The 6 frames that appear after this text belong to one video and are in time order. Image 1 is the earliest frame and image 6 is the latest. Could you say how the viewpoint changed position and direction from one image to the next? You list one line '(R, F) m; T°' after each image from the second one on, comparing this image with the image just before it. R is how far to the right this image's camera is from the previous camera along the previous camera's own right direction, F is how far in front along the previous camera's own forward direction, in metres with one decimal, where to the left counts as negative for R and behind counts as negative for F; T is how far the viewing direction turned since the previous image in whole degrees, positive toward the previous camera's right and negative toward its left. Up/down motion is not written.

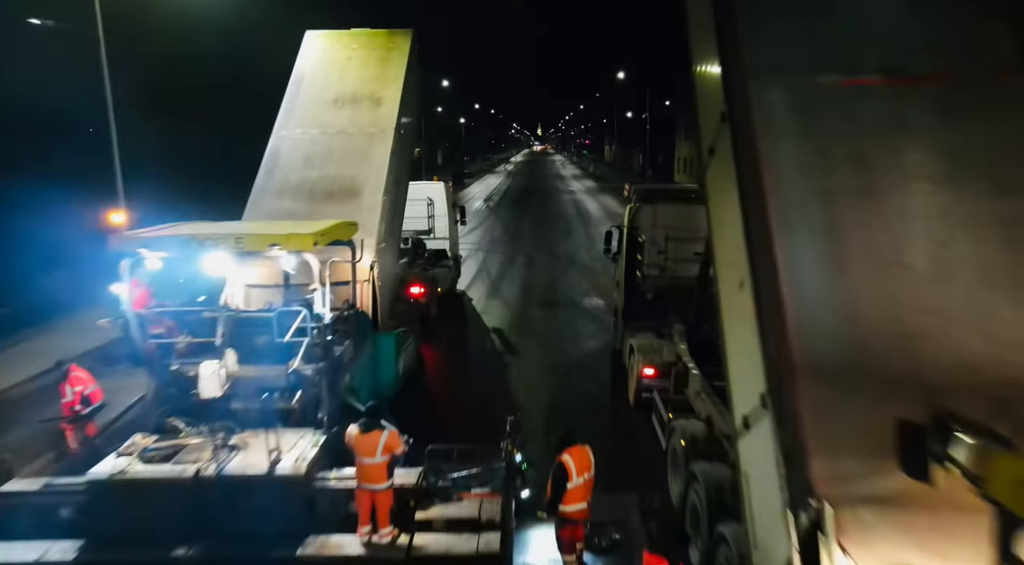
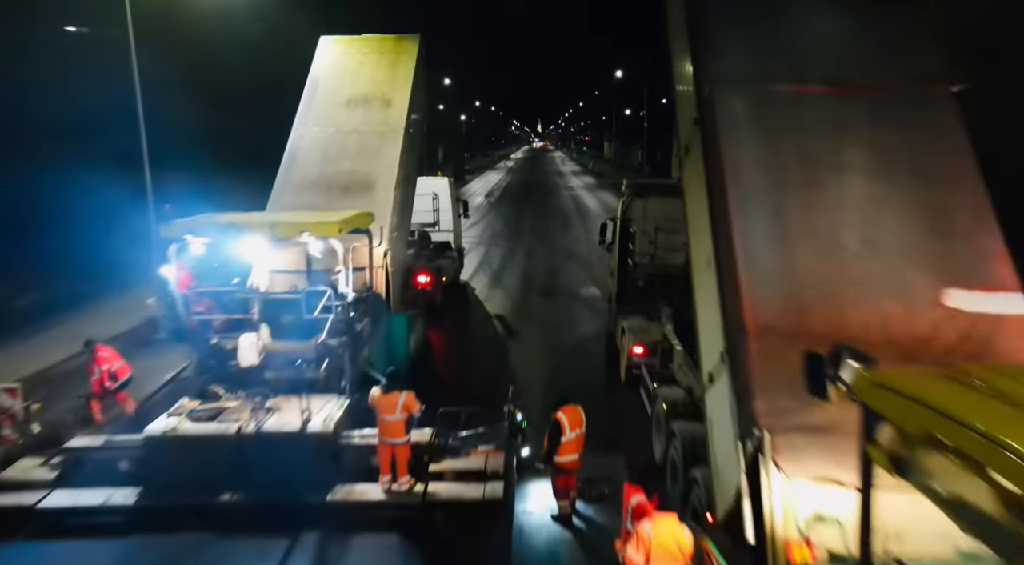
(0.0, -0.9) m; 0°
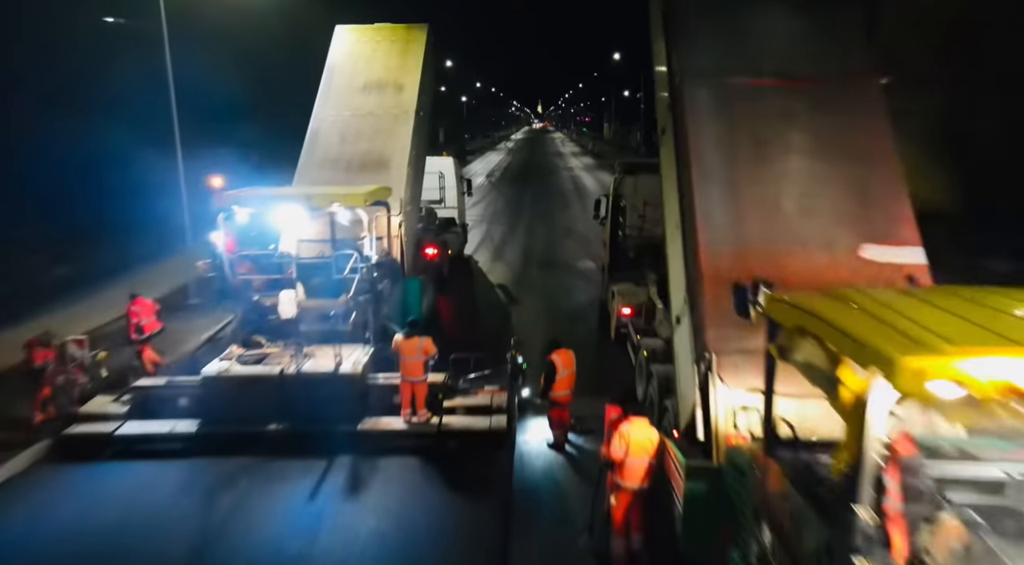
(0.0, -1.3) m; 0°
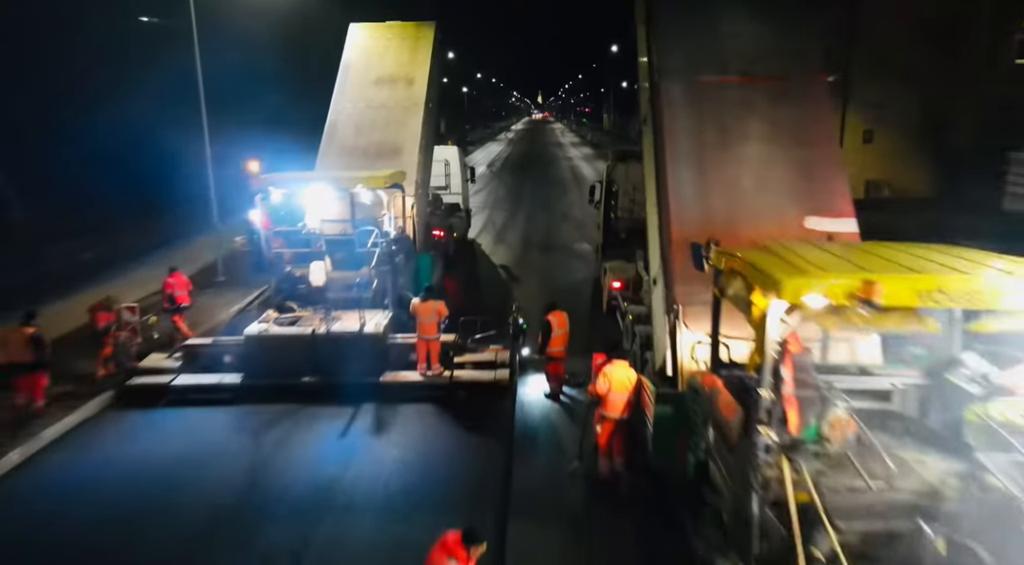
(0.0, -1.3) m; 0°
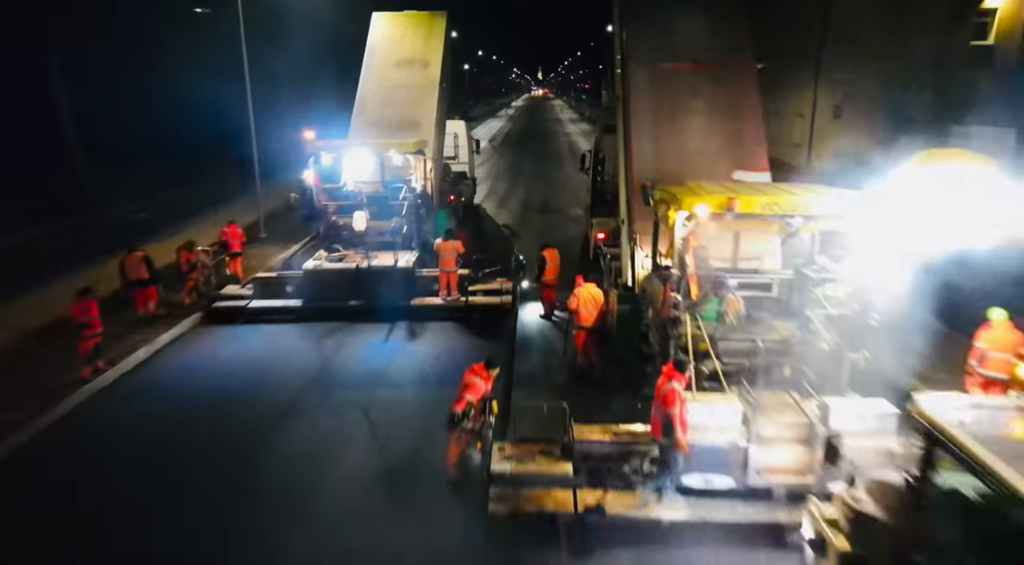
(0.0, -2.7) m; 0°
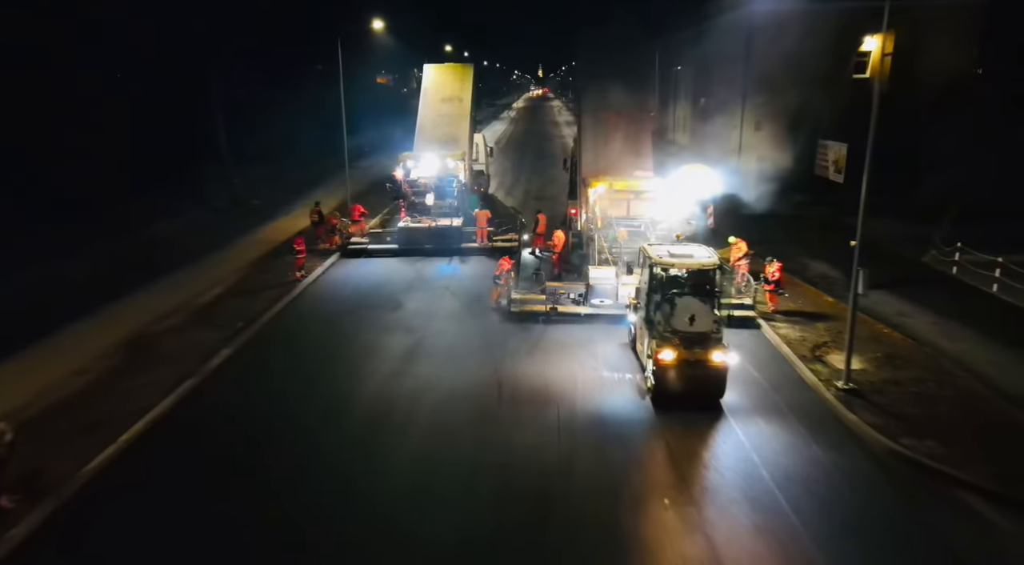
(-0.2, -9.2) m; 0°
